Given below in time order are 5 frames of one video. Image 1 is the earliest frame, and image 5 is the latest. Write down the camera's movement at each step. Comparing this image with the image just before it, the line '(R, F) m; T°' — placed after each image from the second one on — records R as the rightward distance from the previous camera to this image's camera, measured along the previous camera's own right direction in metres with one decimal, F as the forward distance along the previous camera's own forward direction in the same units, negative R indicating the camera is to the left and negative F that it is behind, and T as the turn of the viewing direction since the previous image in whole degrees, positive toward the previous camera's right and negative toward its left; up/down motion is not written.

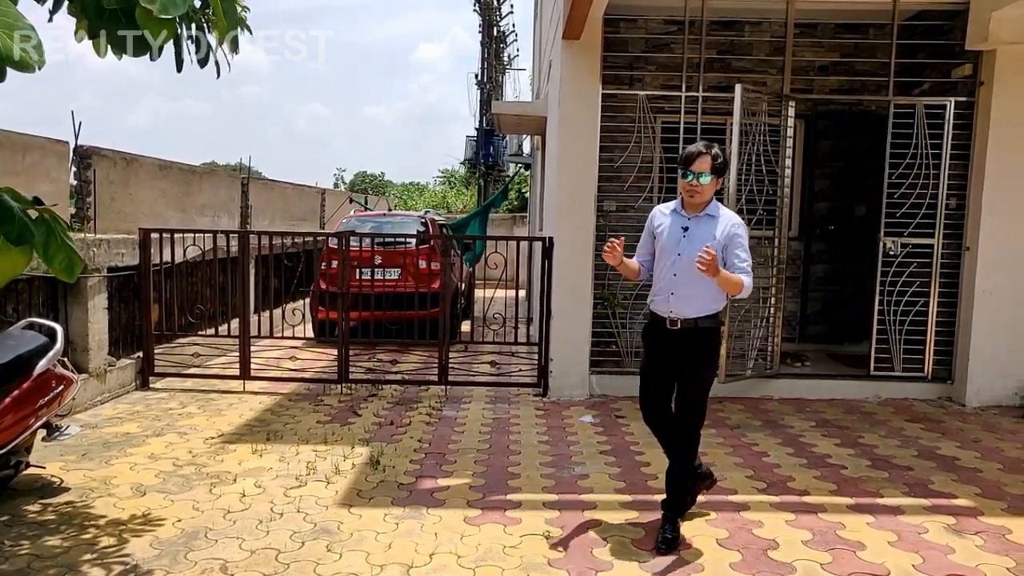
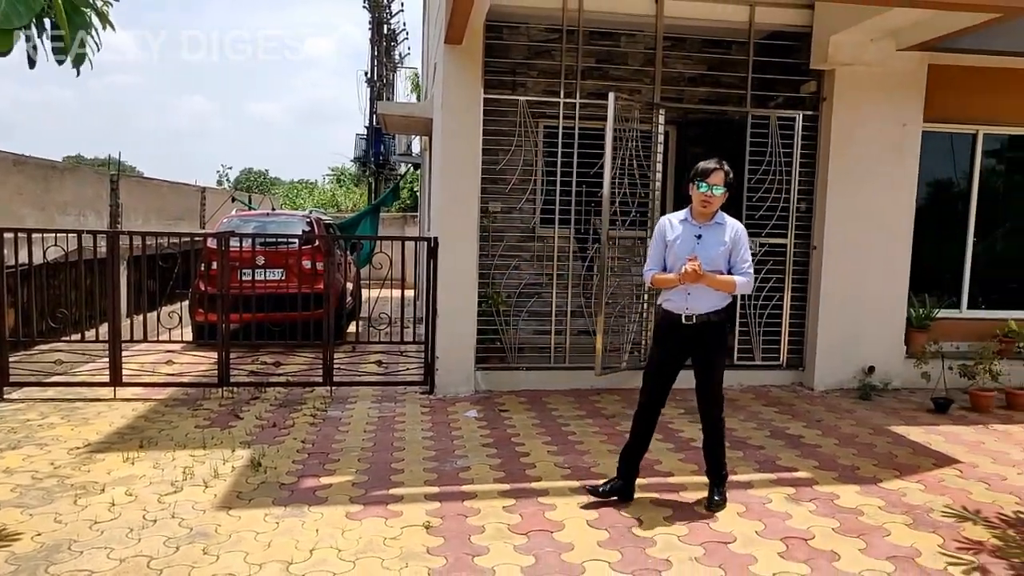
(+0.1, -0.1) m; +8°
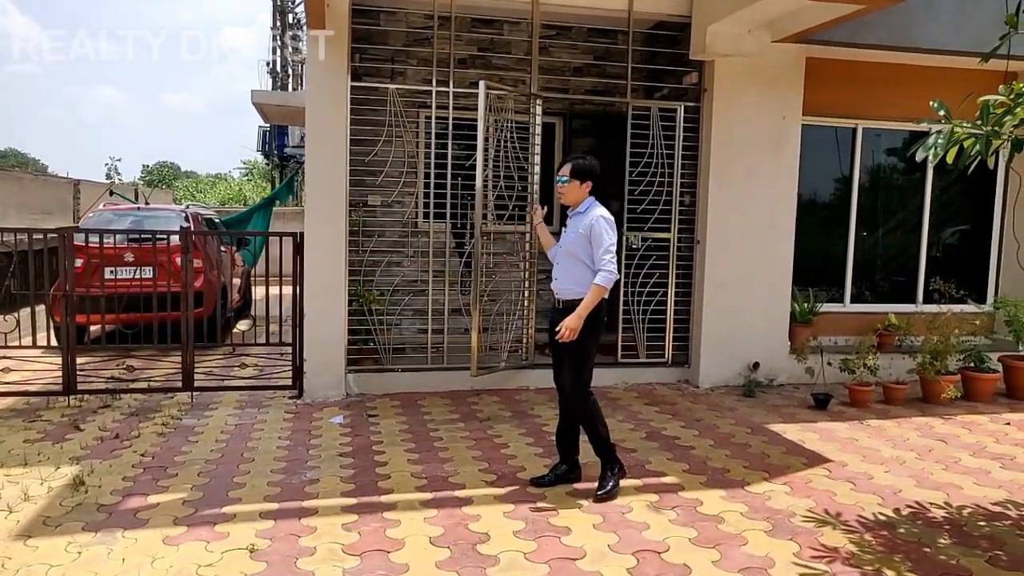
(+0.3, +0.2) m; +5°
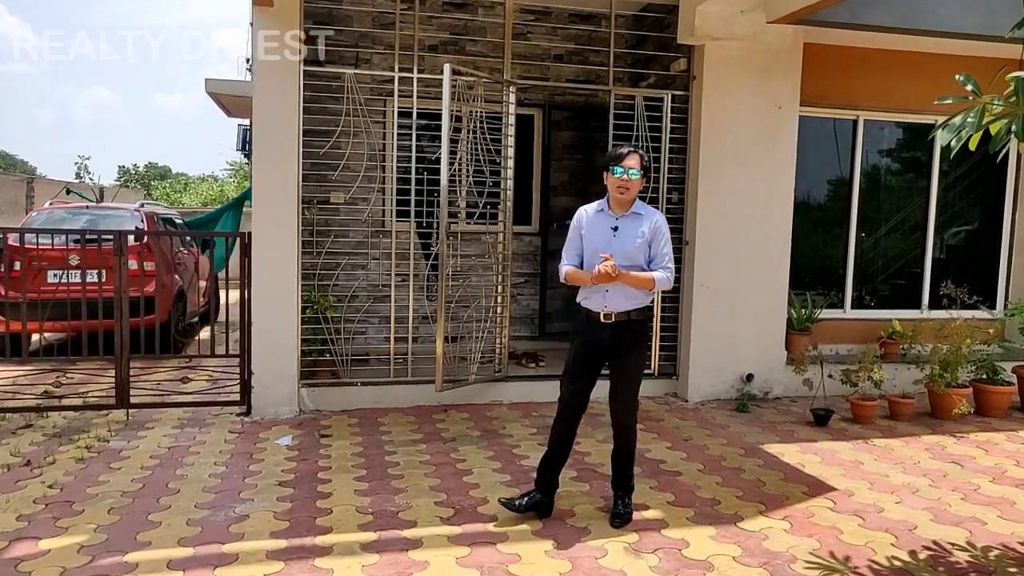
(+0.1, +0.5) m; +1°
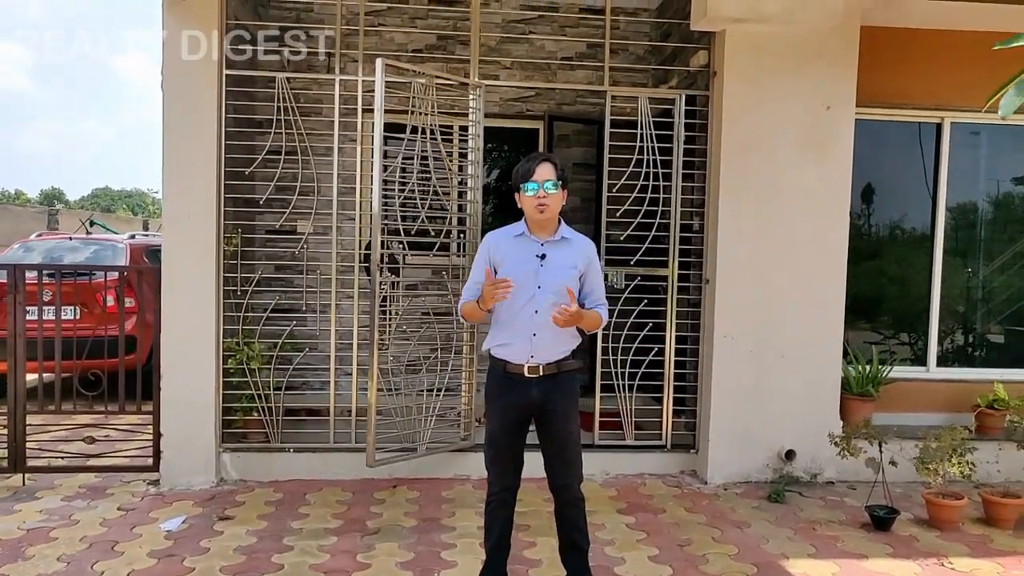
(+0.7, +1.0) m; -8°
